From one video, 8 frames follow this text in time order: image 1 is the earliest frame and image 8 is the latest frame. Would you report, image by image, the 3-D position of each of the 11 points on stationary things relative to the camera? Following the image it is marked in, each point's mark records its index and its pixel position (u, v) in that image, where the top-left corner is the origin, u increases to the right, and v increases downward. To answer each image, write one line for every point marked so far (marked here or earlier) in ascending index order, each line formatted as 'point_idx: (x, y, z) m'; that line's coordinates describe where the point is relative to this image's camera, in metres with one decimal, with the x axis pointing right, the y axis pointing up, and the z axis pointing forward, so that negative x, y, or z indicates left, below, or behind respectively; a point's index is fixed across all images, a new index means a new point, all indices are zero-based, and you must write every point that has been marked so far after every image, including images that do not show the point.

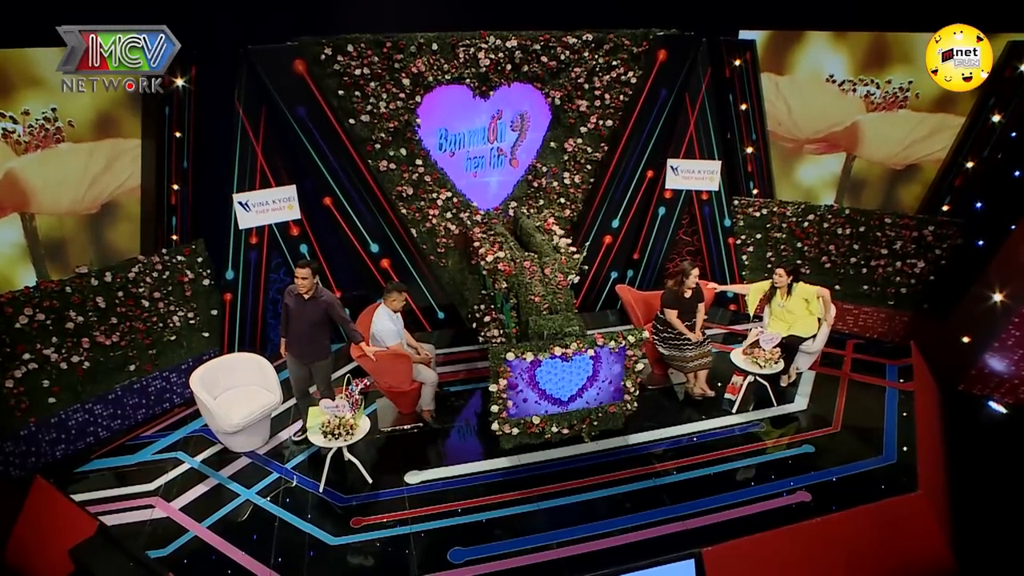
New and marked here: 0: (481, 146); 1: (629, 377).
0: (-0.3, +1.4, +6.7) m
1: (+0.9, -0.7, +5.1) m
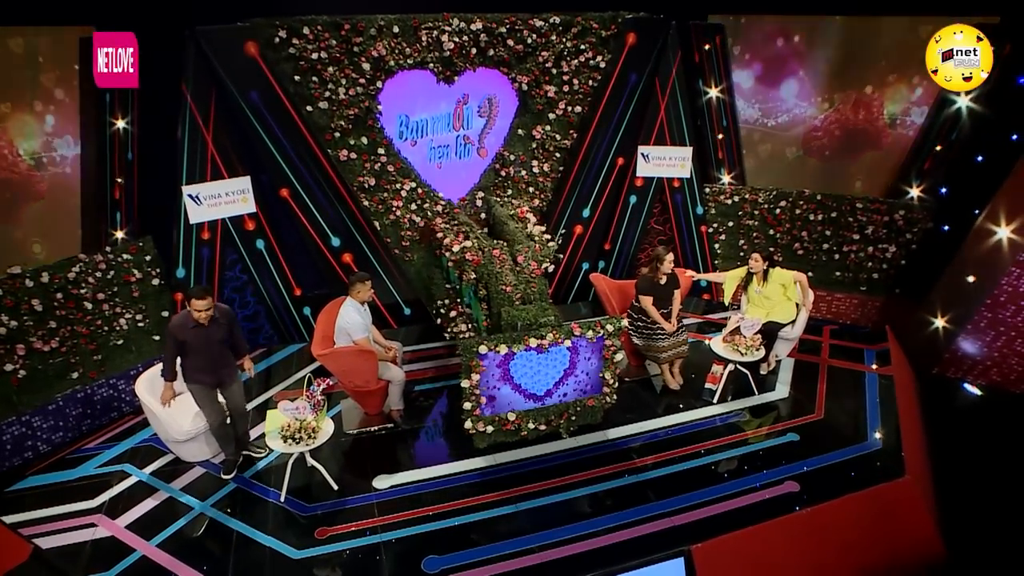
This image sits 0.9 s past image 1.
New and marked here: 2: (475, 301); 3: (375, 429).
0: (-0.6, +1.5, +6.5) m
1: (+0.8, -0.6, +4.9) m
2: (-0.3, -0.1, +5.4) m
3: (-1.1, -1.1, +5.2) m
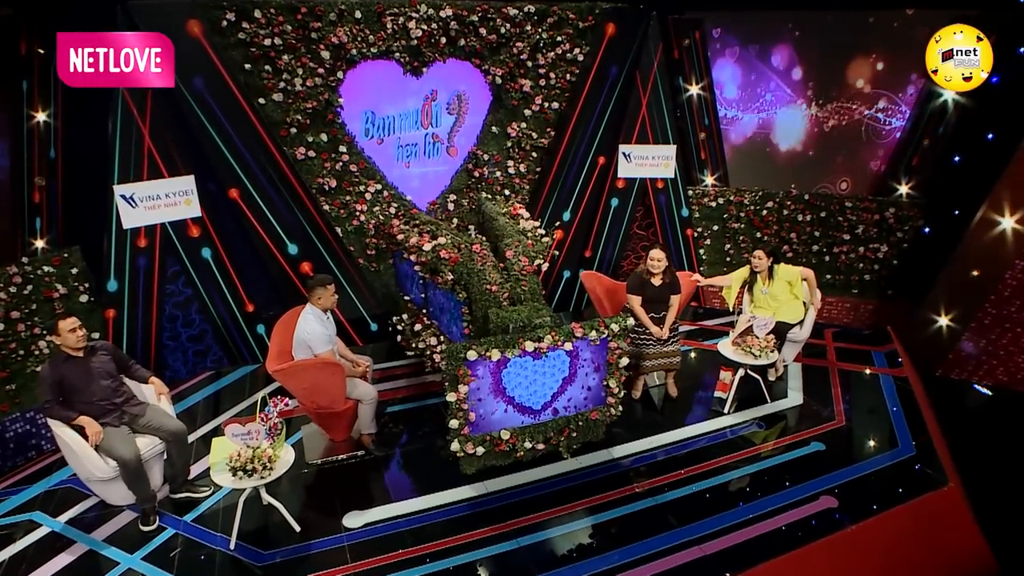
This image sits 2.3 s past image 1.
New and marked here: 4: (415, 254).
0: (-0.9, +1.4, +5.9) m
1: (+0.7, -0.6, +4.3) m
2: (-0.4, -0.1, +4.8) m
3: (-1.1, -1.1, +4.5) m
4: (-0.7, +0.2, +4.9) m
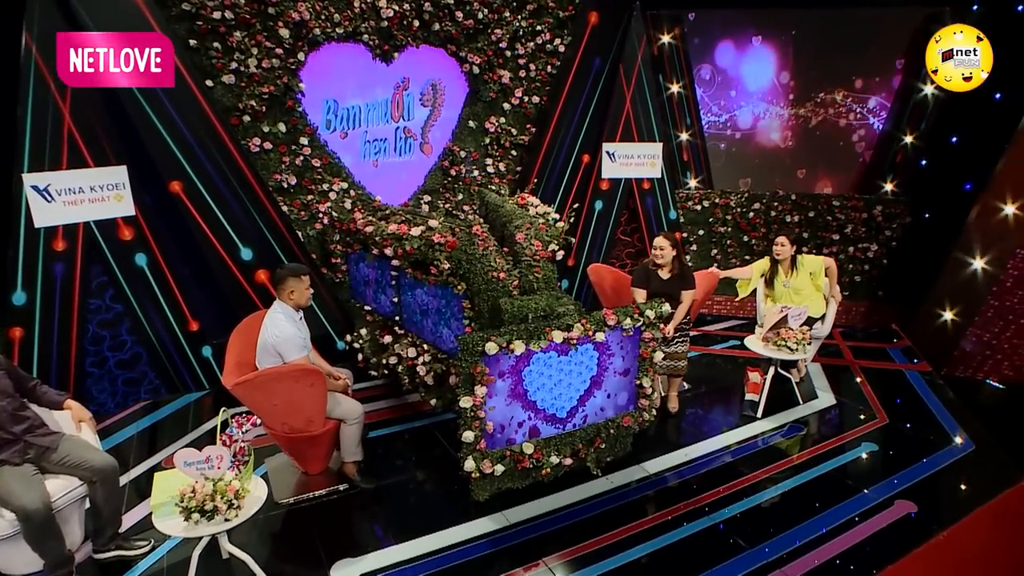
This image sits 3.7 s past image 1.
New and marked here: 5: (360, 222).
0: (-1.0, +1.3, +5.3) m
1: (+0.8, -0.5, +3.8) m
2: (-0.4, -0.1, +4.2) m
3: (-1.0, -1.1, +3.7) m
4: (-0.7, +0.2, +4.2) m
5: (-1.1, +0.4, +4.7) m
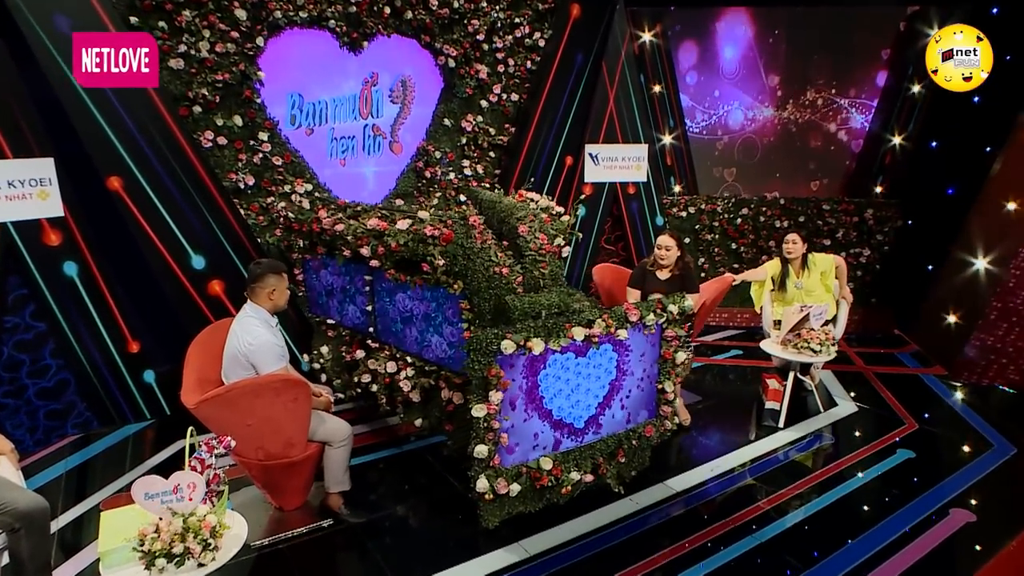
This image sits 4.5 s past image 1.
0: (-1.1, +1.2, +4.8) m
1: (+0.8, -0.5, +3.4) m
2: (-0.4, -0.1, +3.7) m
3: (-1.0, -1.1, +3.1) m
4: (-0.7, +0.2, +3.7) m
5: (-1.2, +0.4, +4.2) m
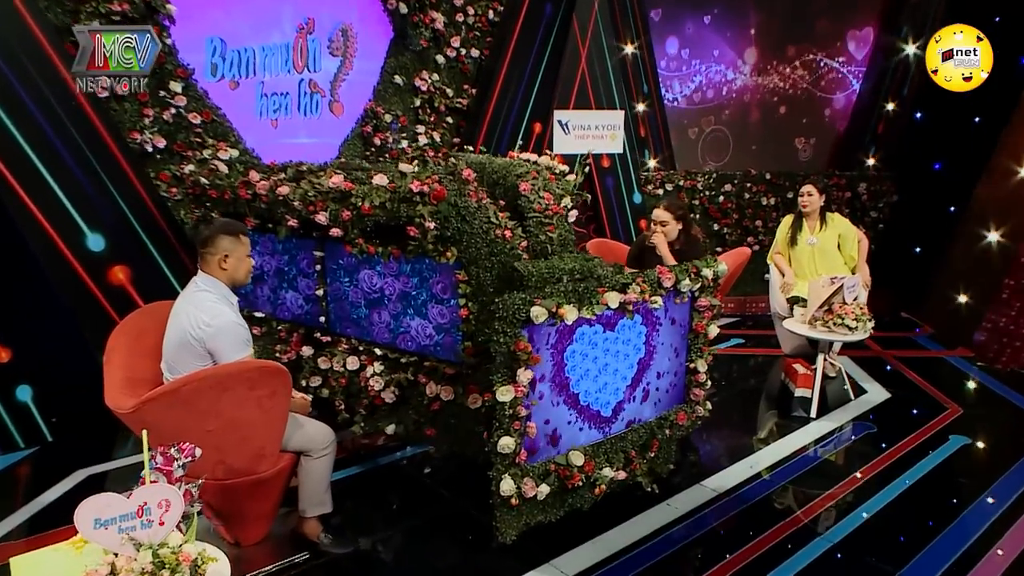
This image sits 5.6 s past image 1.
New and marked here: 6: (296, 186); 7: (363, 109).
0: (-1.4, +1.3, +4.0) m
1: (+0.8, -0.3, +2.9) m
2: (-0.4, 0.0, +3.0) m
3: (-0.8, -1.0, +2.4) m
4: (-0.7, +0.3, +3.0) m
5: (-1.2, +0.5, +3.4) m
6: (-1.1, +0.5, +3.3) m
7: (-1.0, +1.2, +4.4) m
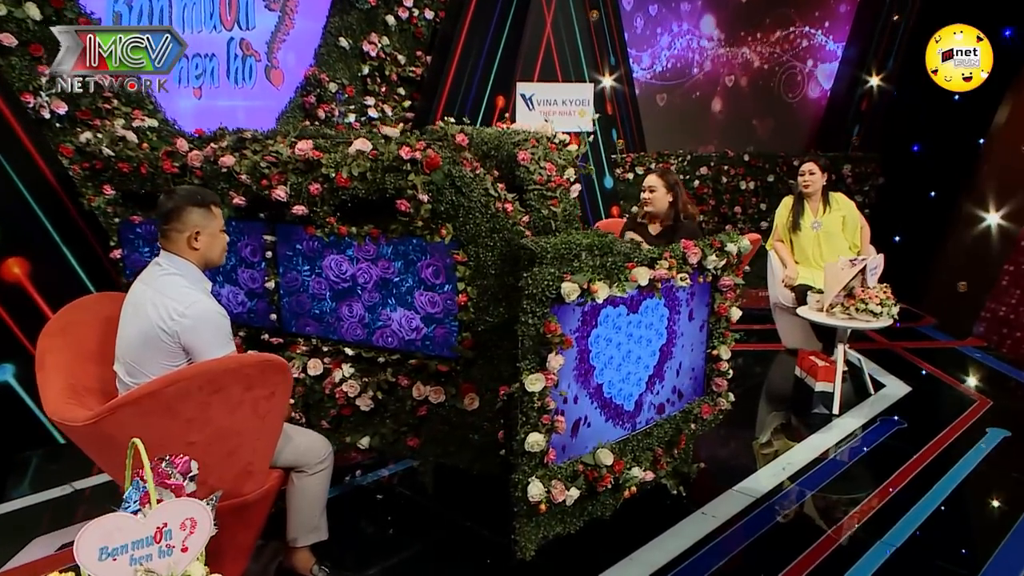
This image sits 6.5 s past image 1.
0: (-1.6, +1.3, +3.4) m
1: (+0.8, -0.2, +2.7) m
2: (-0.4, +0.1, +2.6) m
3: (-0.7, -1.0, +1.9) m
4: (-0.7, +0.4, +2.6) m
5: (-1.3, +0.5, +2.8) m
6: (-1.1, +0.5, +2.8) m
7: (-1.2, +1.2, +3.9) m
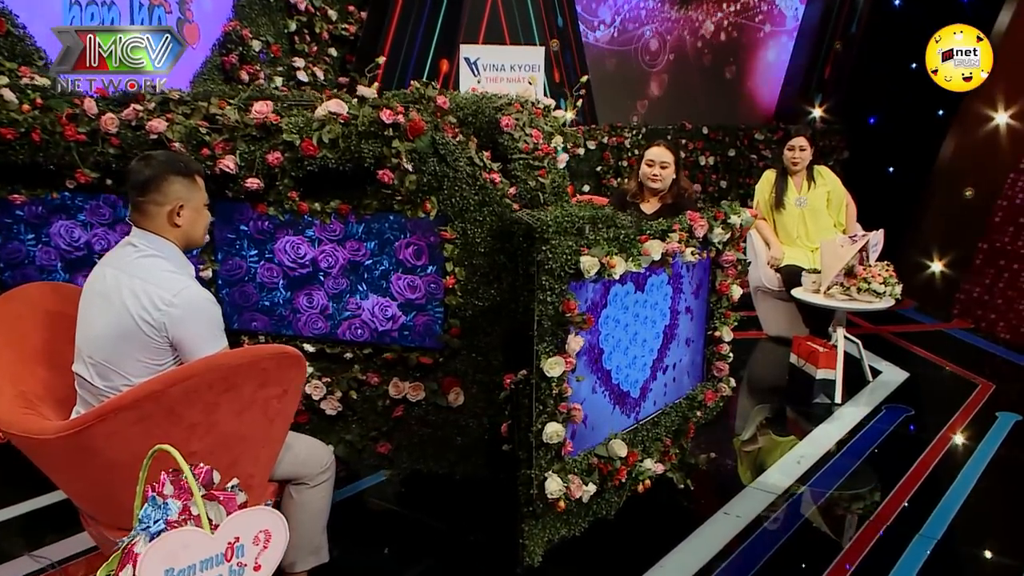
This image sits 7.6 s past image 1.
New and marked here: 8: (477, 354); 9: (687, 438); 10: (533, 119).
0: (-1.8, +1.3, +2.9) m
1: (+0.8, -0.1, +2.6) m
2: (-0.5, +0.1, +2.3) m
3: (-0.6, -0.9, +1.5) m
4: (-0.8, +0.4, +2.2) m
5: (-1.4, +0.5, +2.4) m
6: (-1.2, +0.6, +2.3) m
7: (-1.5, +1.3, +3.4) m
8: (-0.1, -0.2, +2.3) m
9: (+0.6, -0.5, +2.4) m
10: (+0.1, +0.6, +2.5) m
